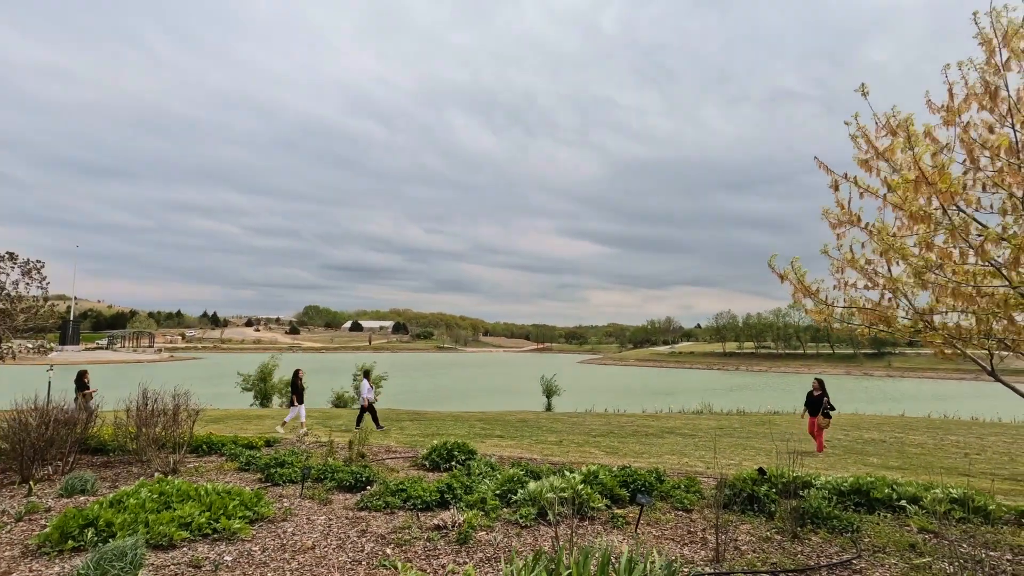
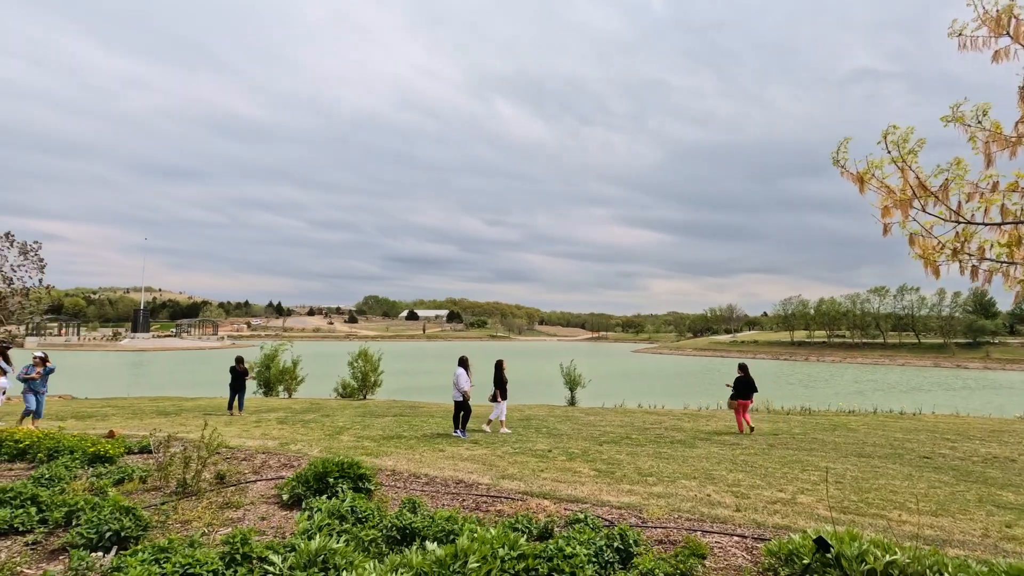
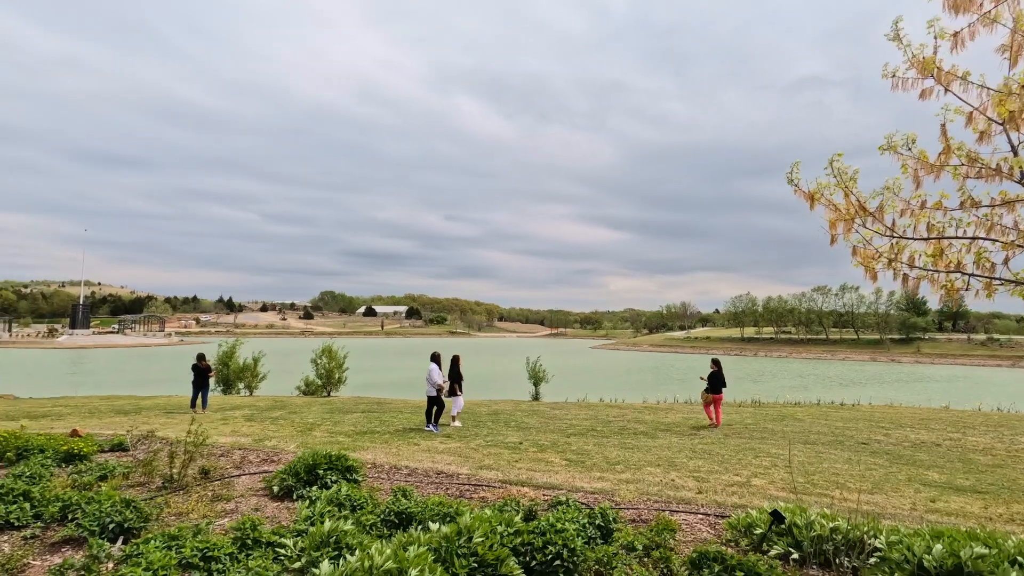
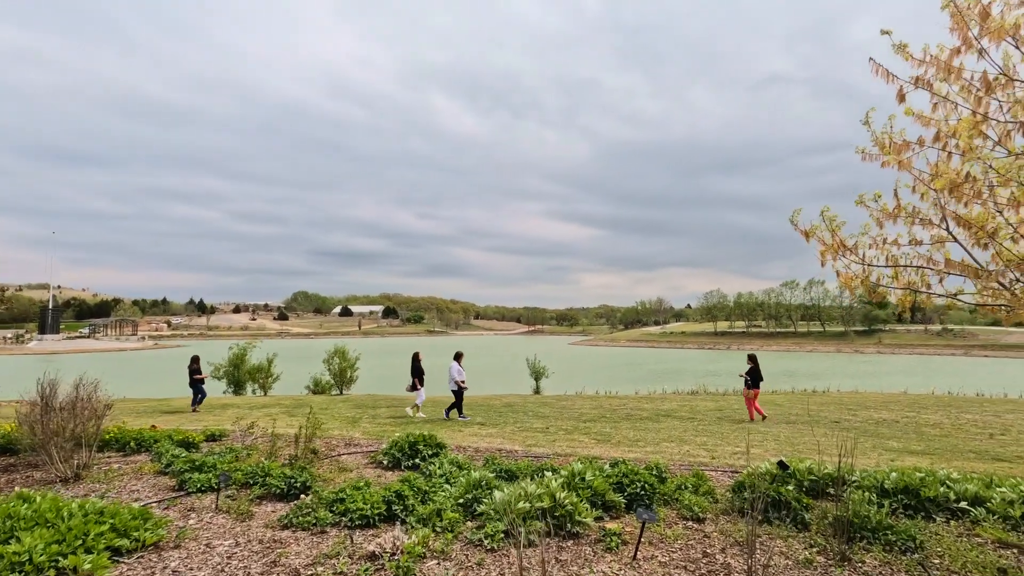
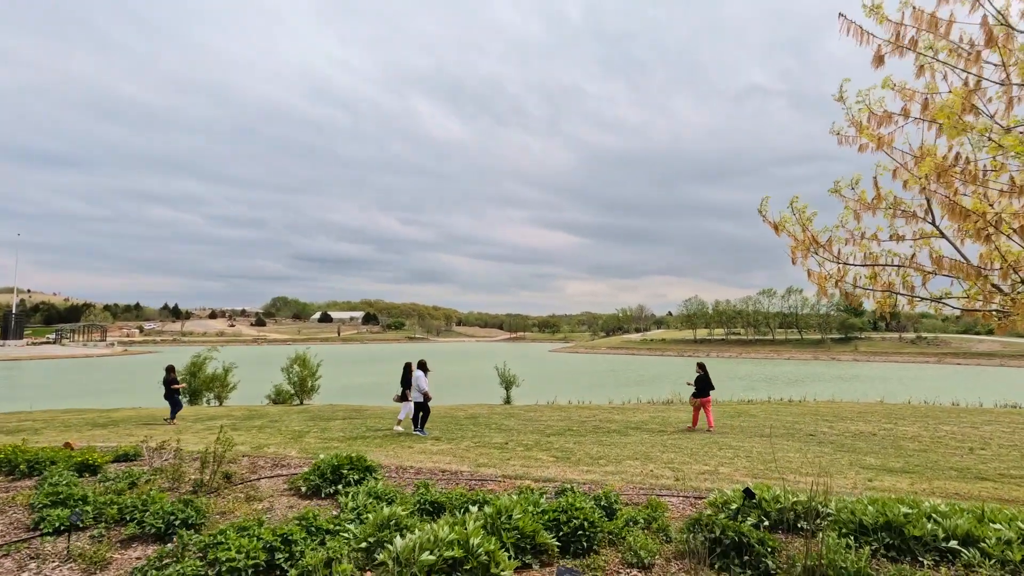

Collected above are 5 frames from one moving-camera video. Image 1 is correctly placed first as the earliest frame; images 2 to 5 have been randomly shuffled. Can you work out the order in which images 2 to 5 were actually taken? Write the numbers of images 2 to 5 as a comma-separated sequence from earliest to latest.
4, 5, 3, 2
